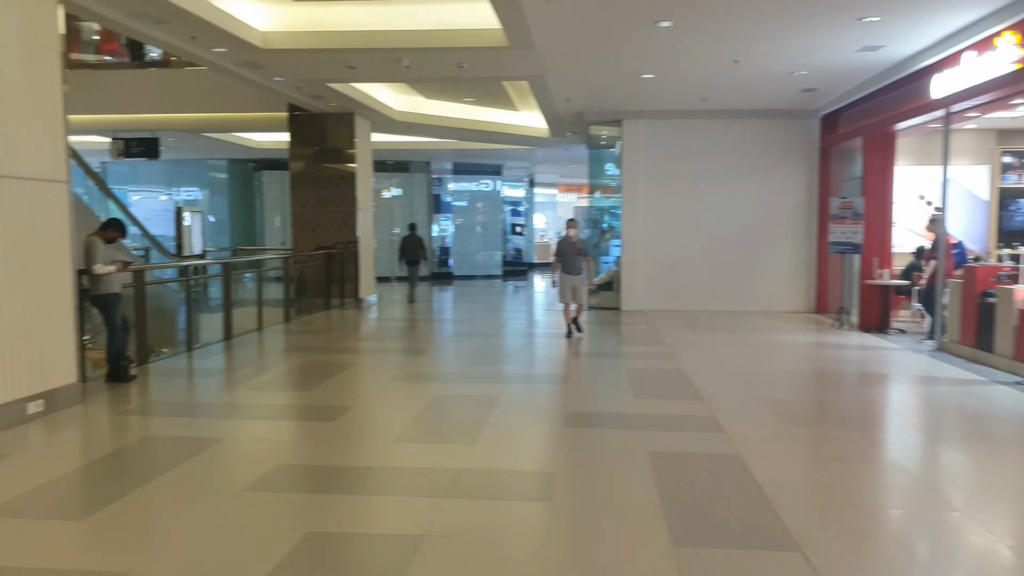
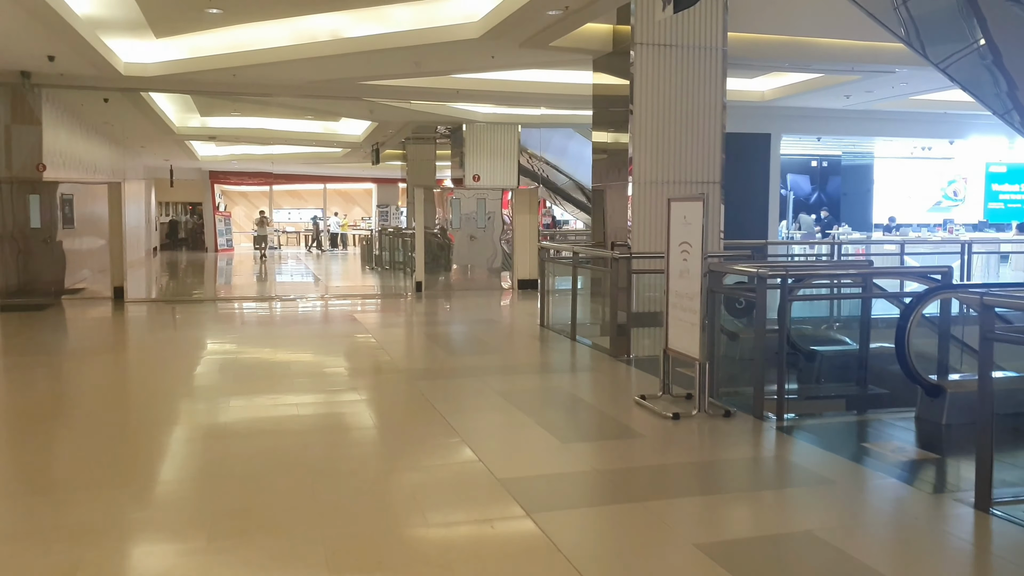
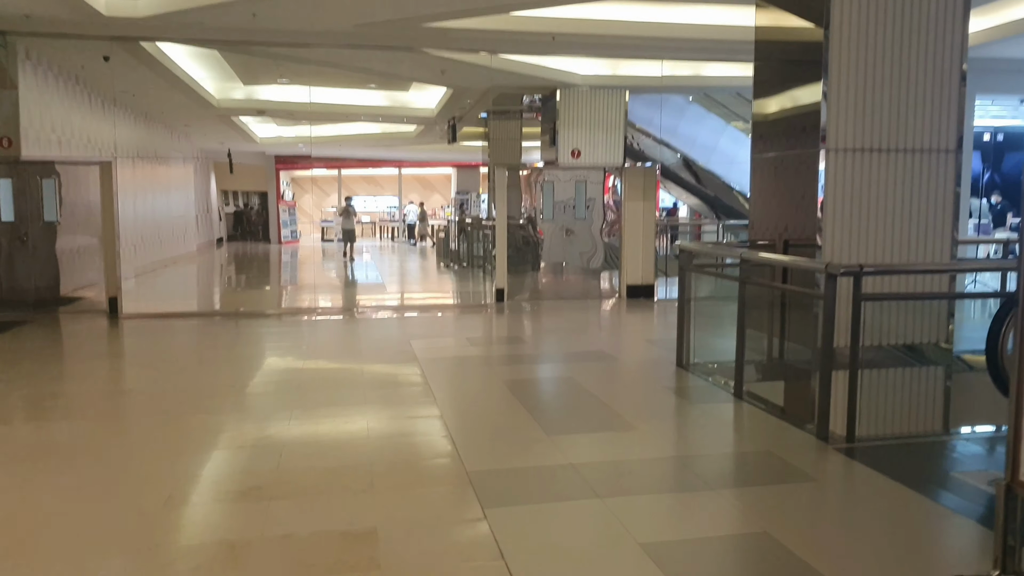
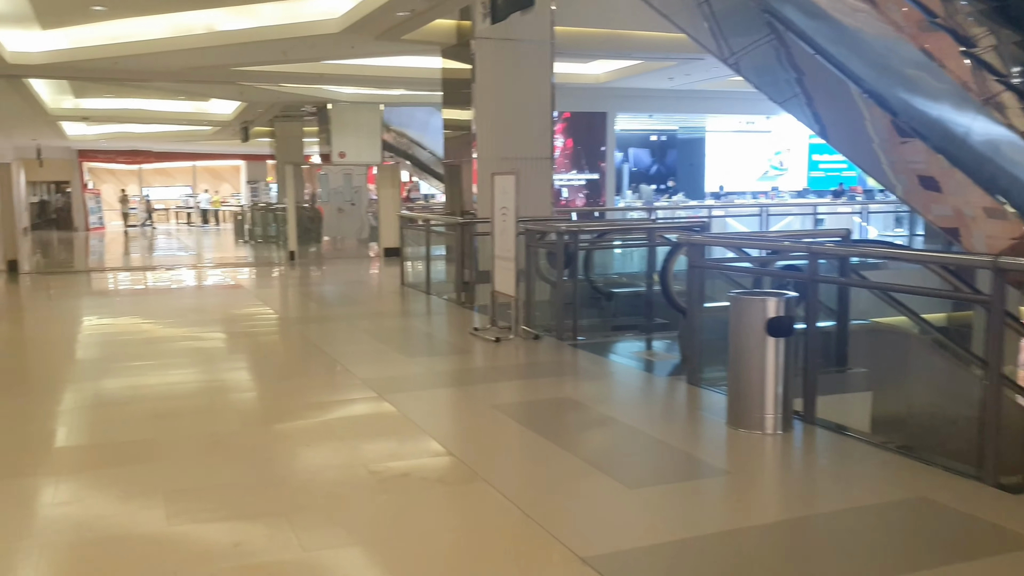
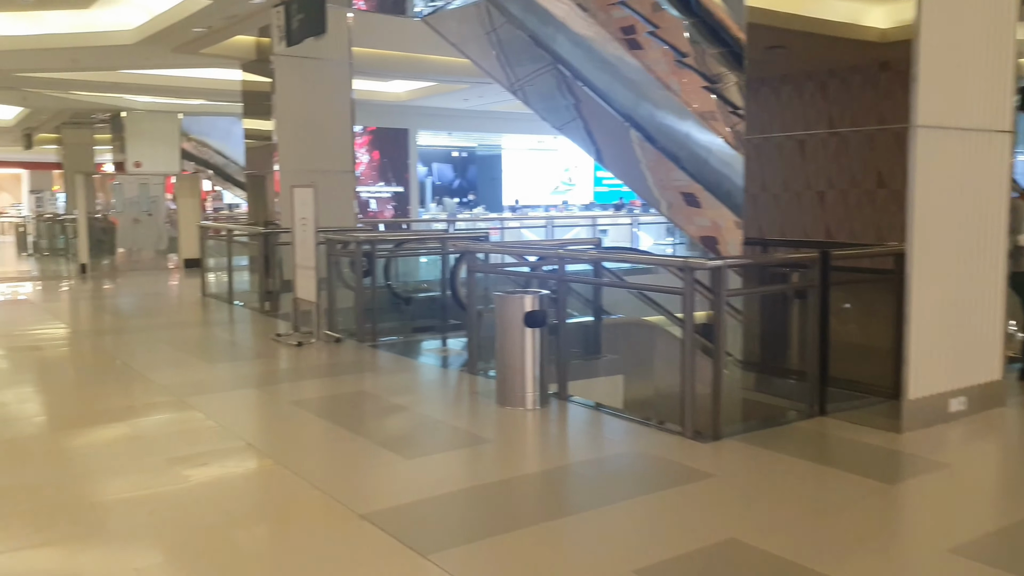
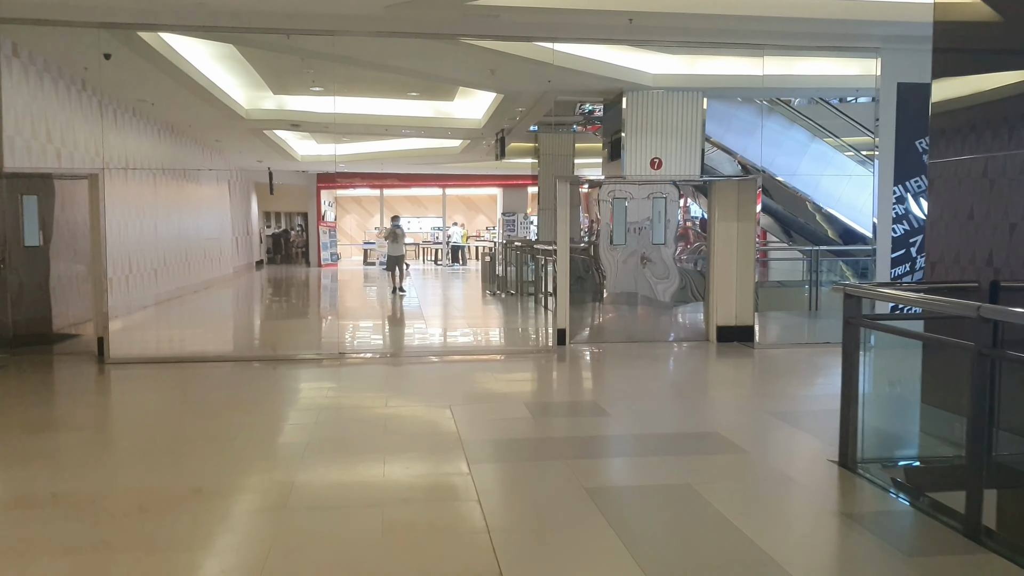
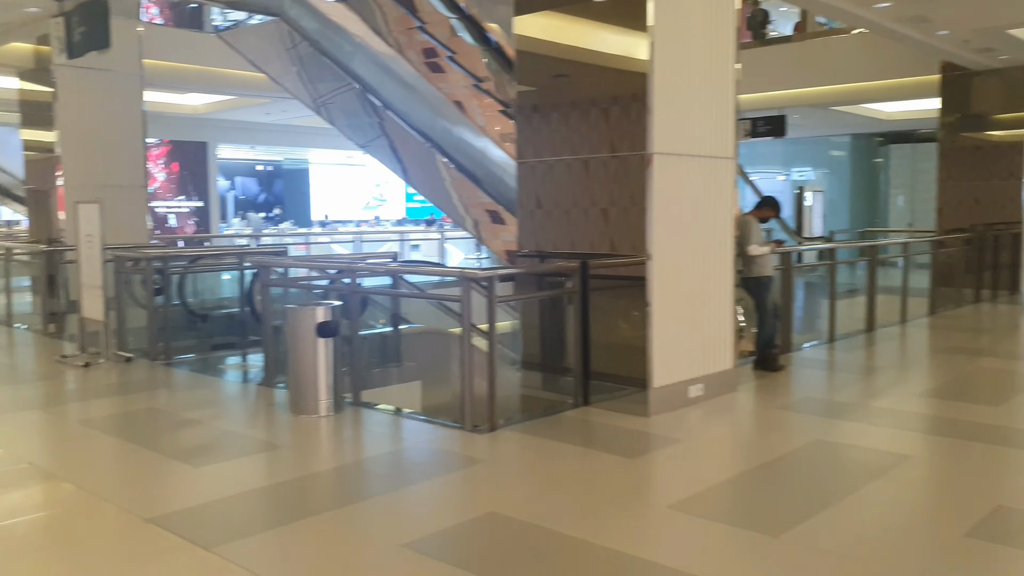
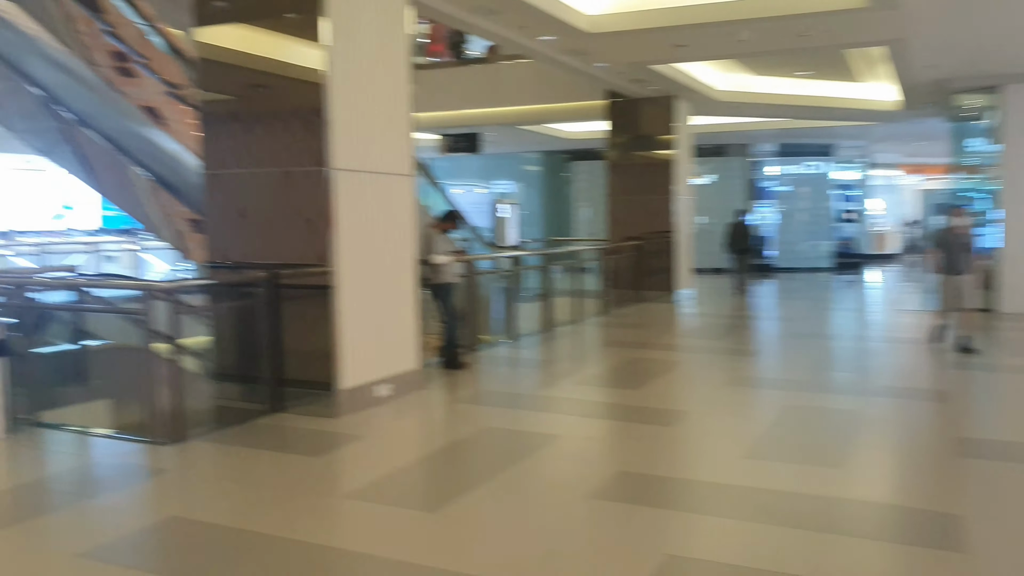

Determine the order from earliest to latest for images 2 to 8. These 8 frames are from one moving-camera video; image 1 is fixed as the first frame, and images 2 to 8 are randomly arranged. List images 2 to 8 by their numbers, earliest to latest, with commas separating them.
8, 7, 5, 4, 2, 3, 6
